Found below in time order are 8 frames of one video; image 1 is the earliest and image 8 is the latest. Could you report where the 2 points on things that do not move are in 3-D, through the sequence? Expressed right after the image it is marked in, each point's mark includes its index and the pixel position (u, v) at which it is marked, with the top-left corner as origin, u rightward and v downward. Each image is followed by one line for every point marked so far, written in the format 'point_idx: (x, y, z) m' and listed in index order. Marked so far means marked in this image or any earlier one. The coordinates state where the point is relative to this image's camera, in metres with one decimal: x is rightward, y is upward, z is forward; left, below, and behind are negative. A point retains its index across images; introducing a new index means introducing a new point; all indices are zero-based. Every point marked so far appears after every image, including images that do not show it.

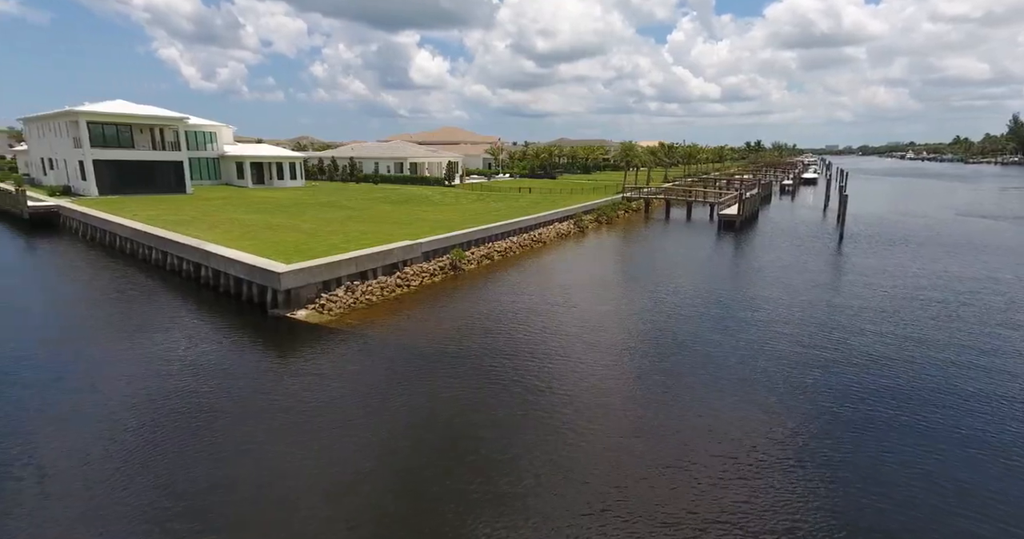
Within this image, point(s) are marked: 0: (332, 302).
0: (-6.5, -1.2, +17.9) m
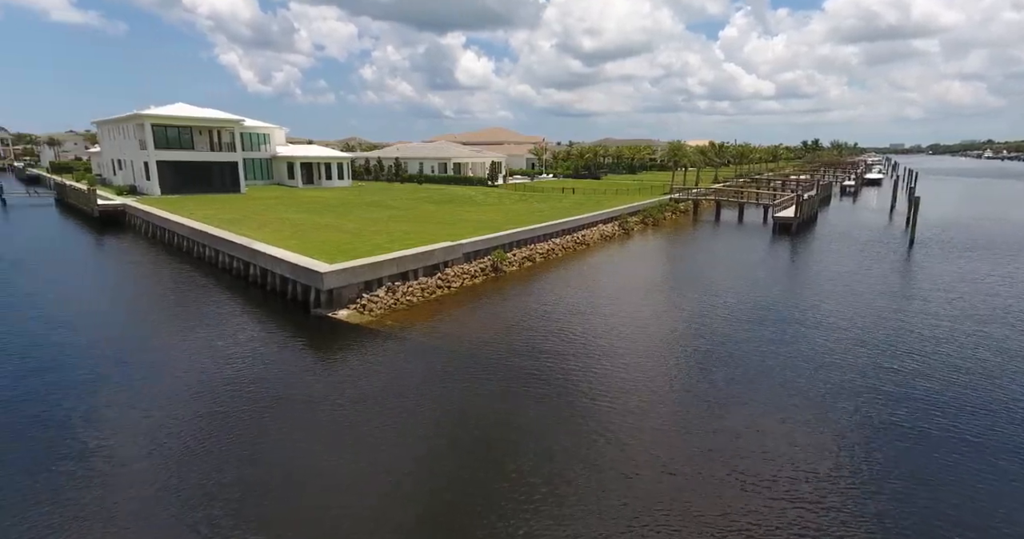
0: (-5.0, -1.2, +17.9) m
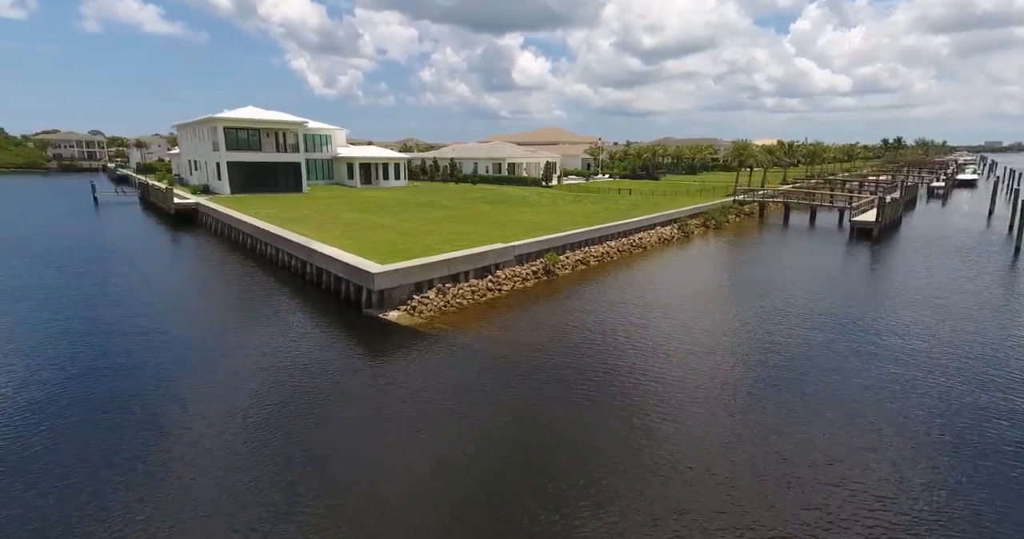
0: (-3.2, -1.2, +17.8) m
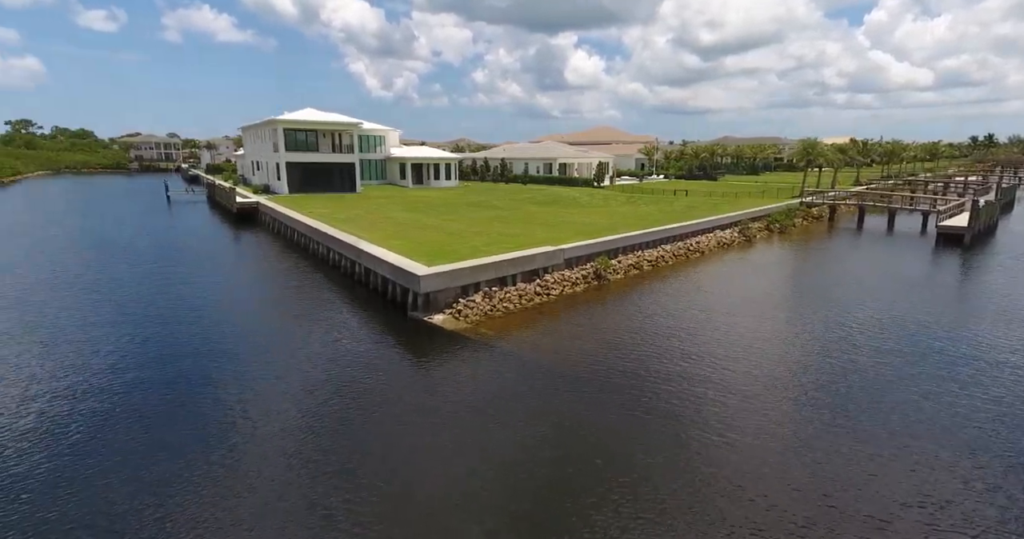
0: (-1.5, -1.3, +17.4) m
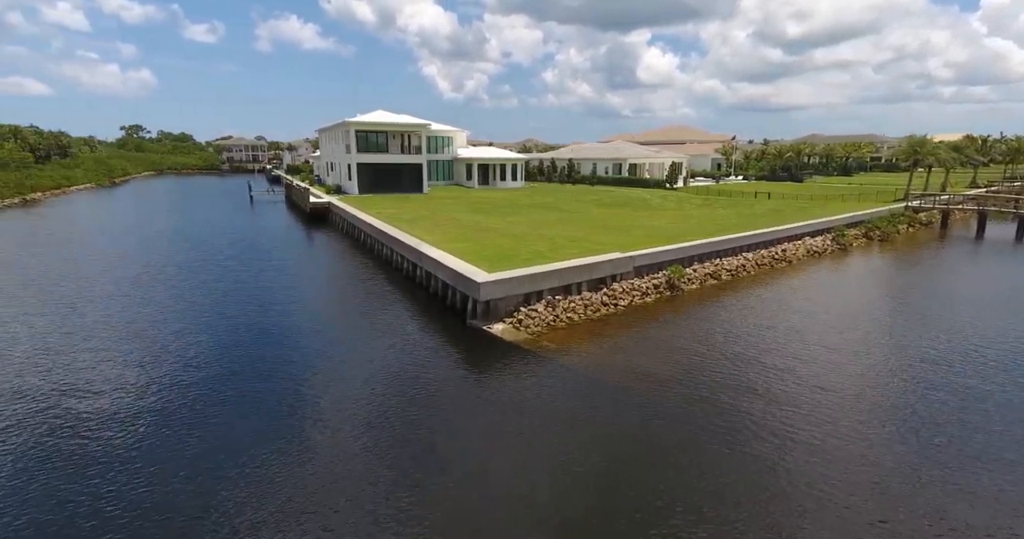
0: (+0.6, -1.5, +16.5) m
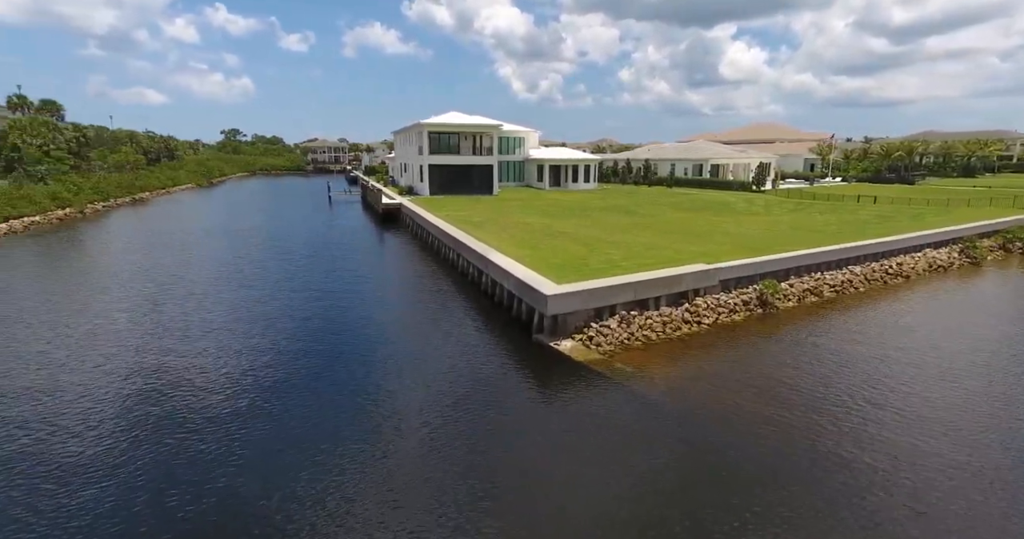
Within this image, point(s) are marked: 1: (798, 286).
0: (+2.7, -1.9, +15.1) m
1: (+11.2, -0.6, +19.6) m
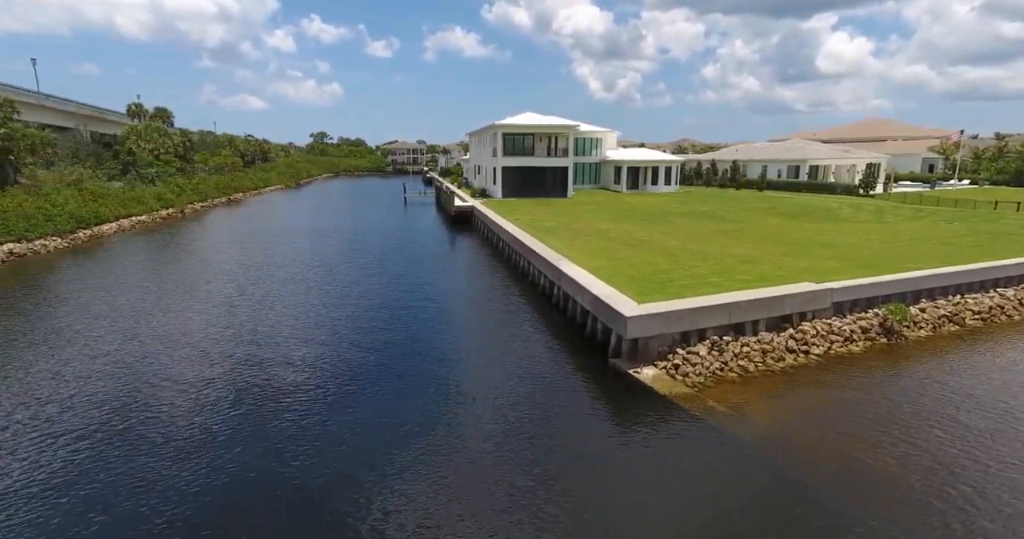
0: (+4.7, -2.3, +13.3) m
1: (+13.7, -1.3, +16.5) m
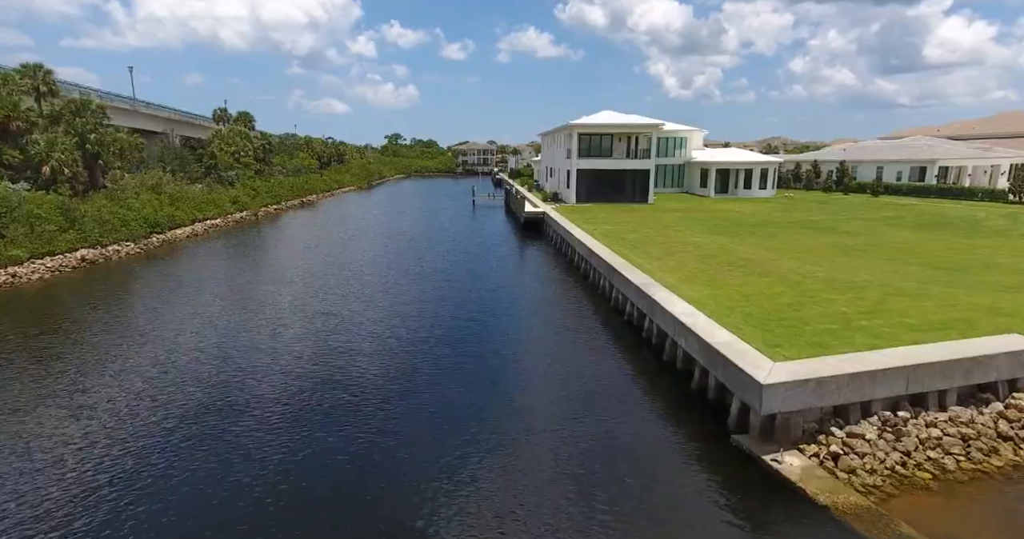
0: (+6.4, -3.2, +10.0) m
1: (+15.8, -2.4, +12.0) m
